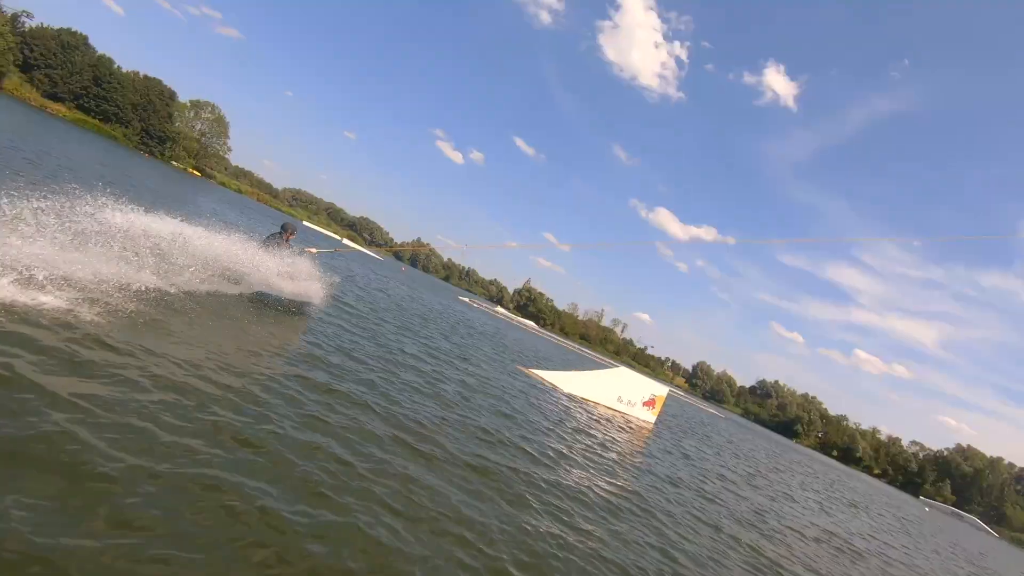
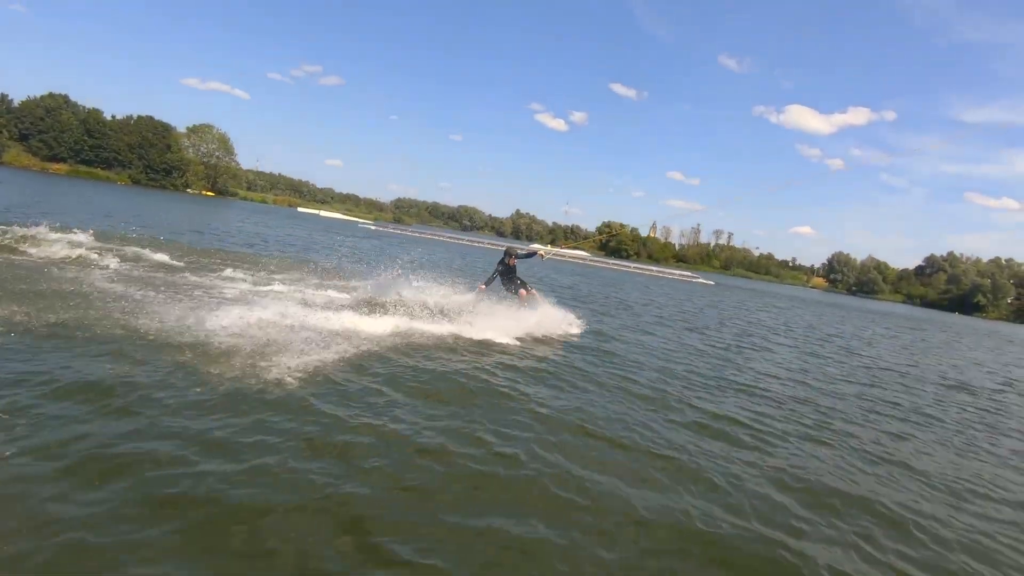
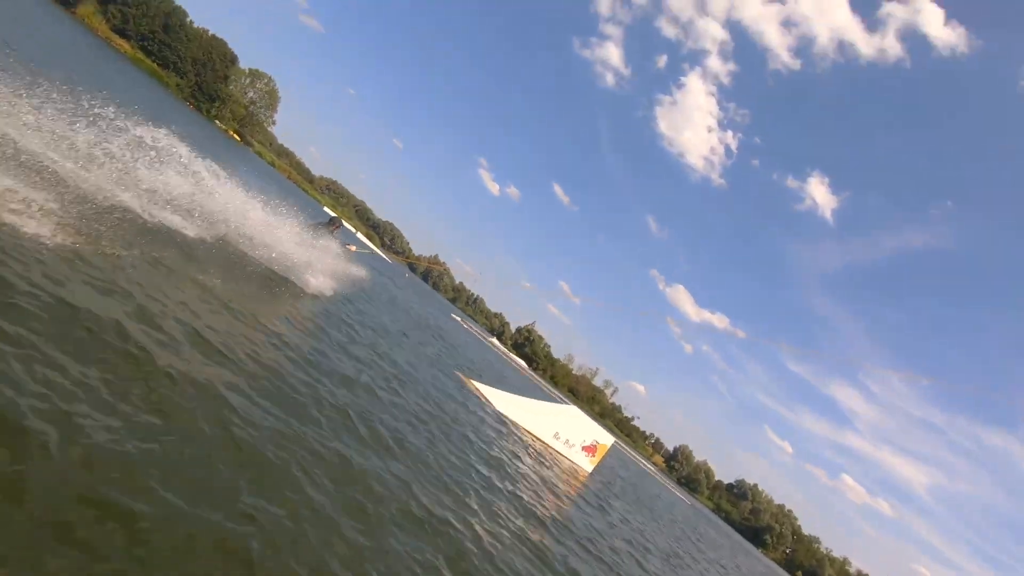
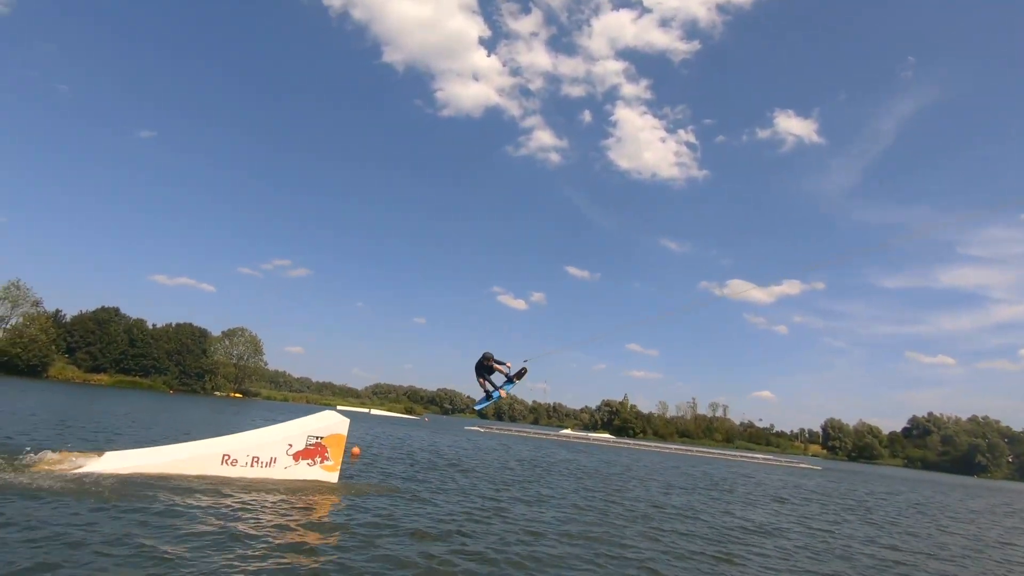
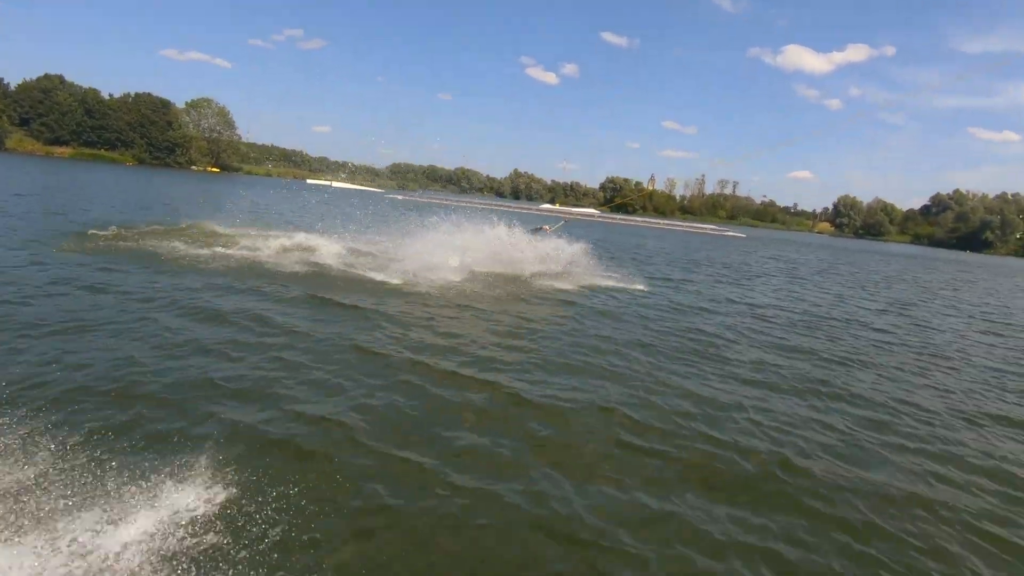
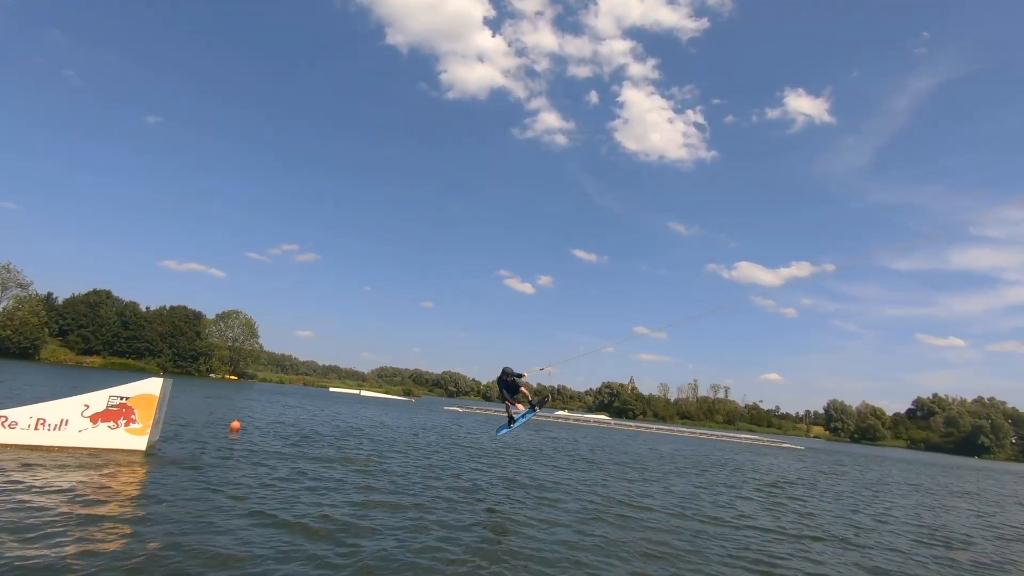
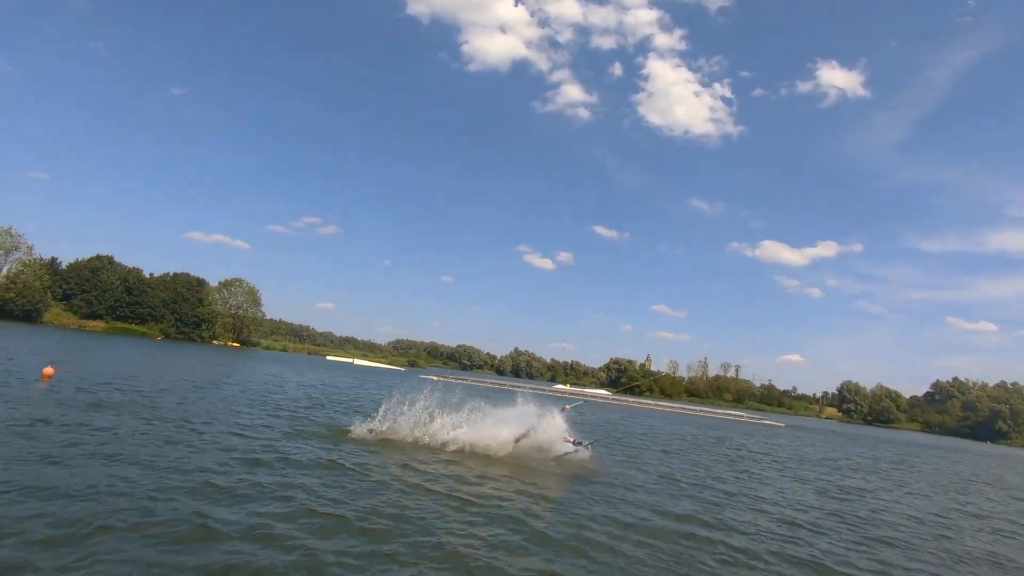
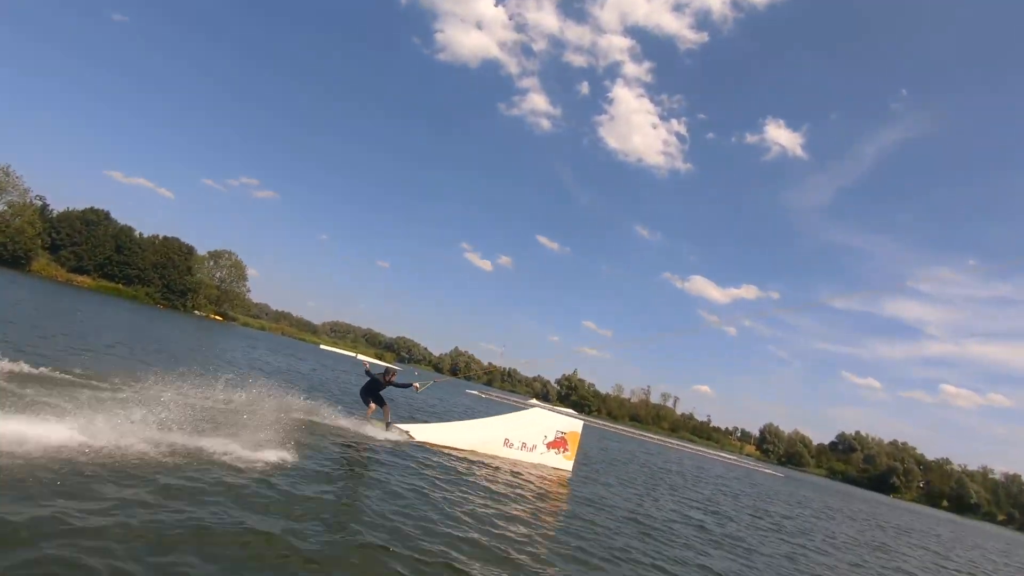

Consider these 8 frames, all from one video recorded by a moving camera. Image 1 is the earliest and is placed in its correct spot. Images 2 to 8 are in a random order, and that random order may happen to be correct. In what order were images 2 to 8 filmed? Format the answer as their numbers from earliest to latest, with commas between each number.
3, 8, 4, 6, 7, 5, 2
